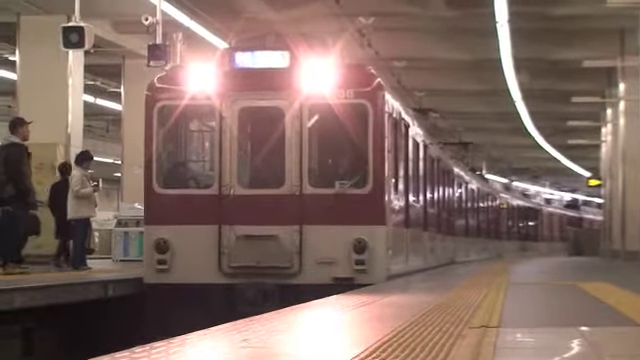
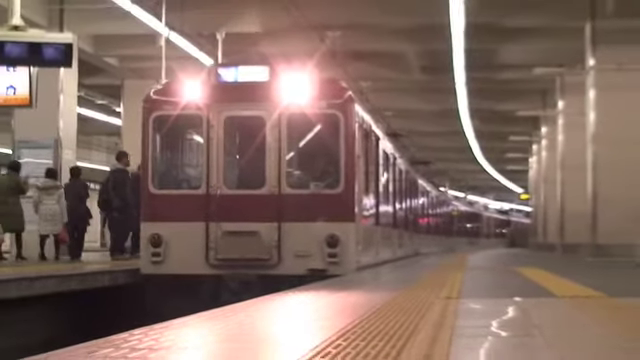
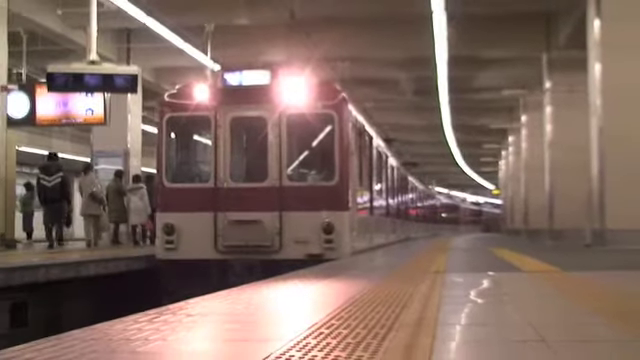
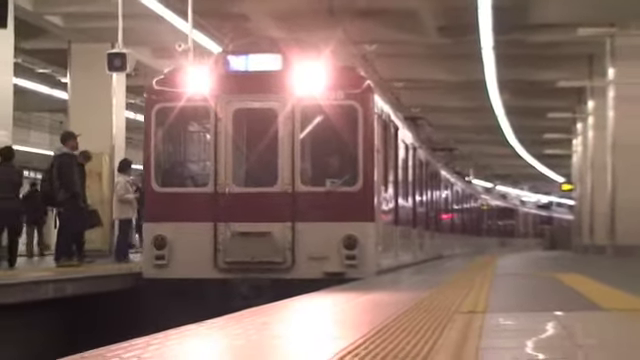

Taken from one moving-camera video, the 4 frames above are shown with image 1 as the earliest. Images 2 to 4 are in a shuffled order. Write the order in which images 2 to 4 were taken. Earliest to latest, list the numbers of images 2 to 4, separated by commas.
4, 2, 3
